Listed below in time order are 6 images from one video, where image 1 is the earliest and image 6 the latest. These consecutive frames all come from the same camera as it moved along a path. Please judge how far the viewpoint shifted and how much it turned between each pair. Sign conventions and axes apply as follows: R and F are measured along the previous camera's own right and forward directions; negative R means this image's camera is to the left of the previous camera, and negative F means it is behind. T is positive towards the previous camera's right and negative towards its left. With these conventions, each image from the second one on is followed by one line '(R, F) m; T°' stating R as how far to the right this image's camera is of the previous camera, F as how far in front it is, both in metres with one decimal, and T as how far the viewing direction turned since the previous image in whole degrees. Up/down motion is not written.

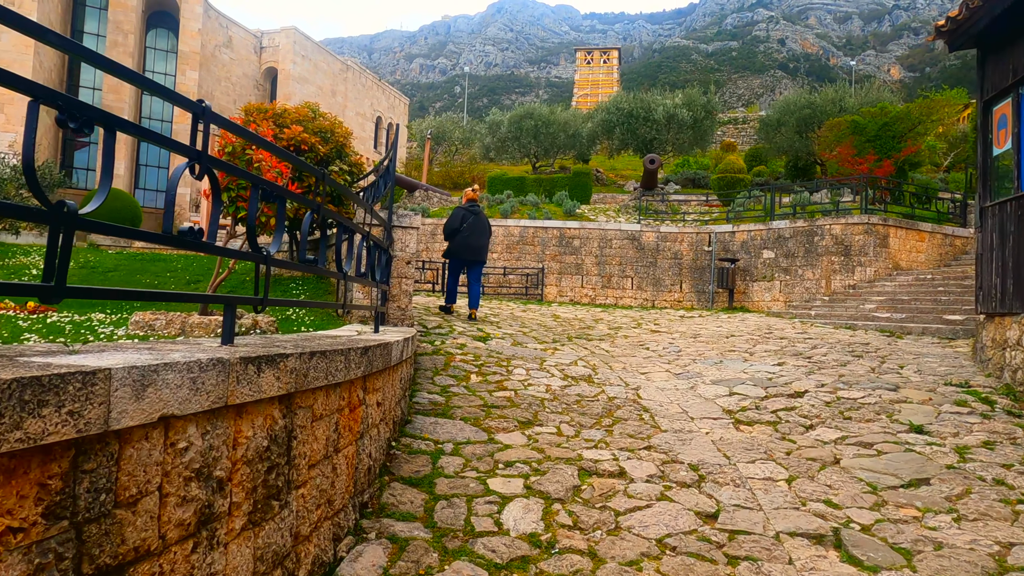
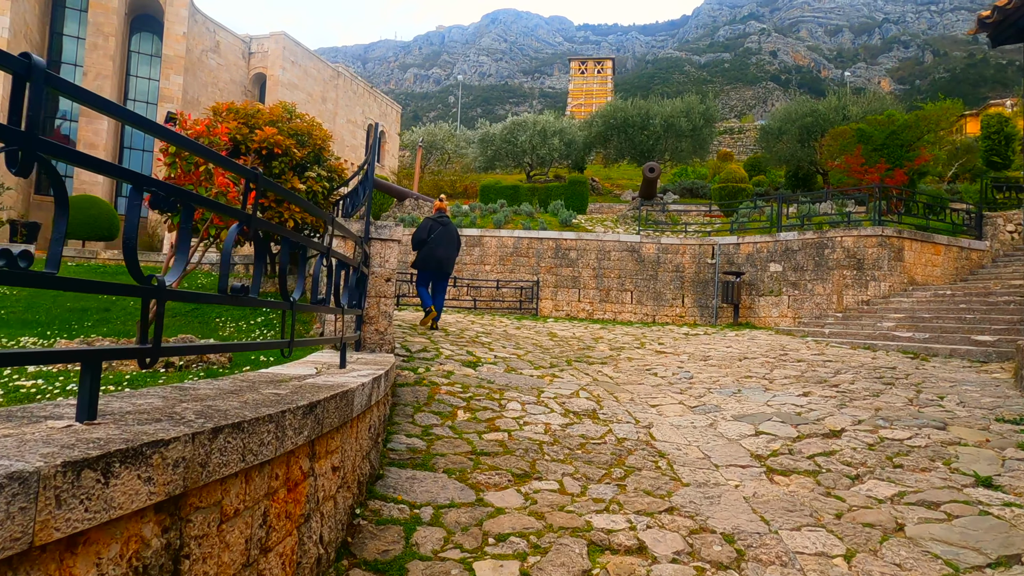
(0.0, +0.8) m; +1°
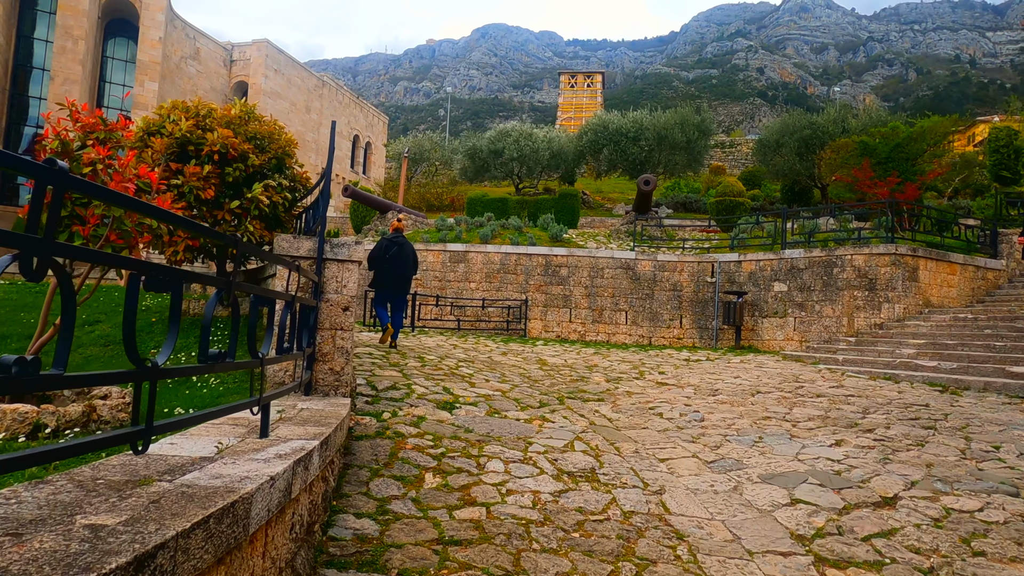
(0.0, +0.9) m; +1°
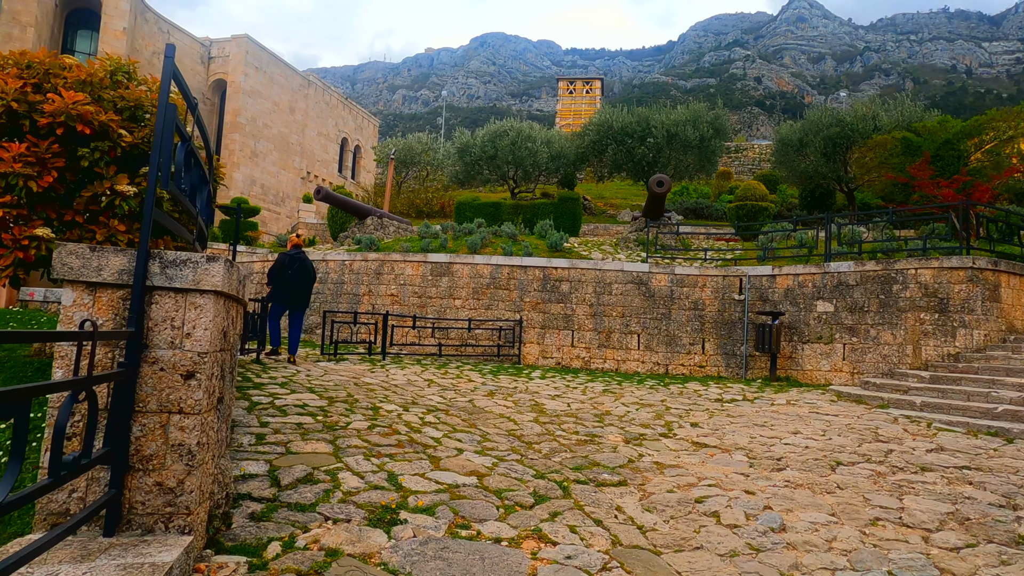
(+0.1, +2.1) m; 0°
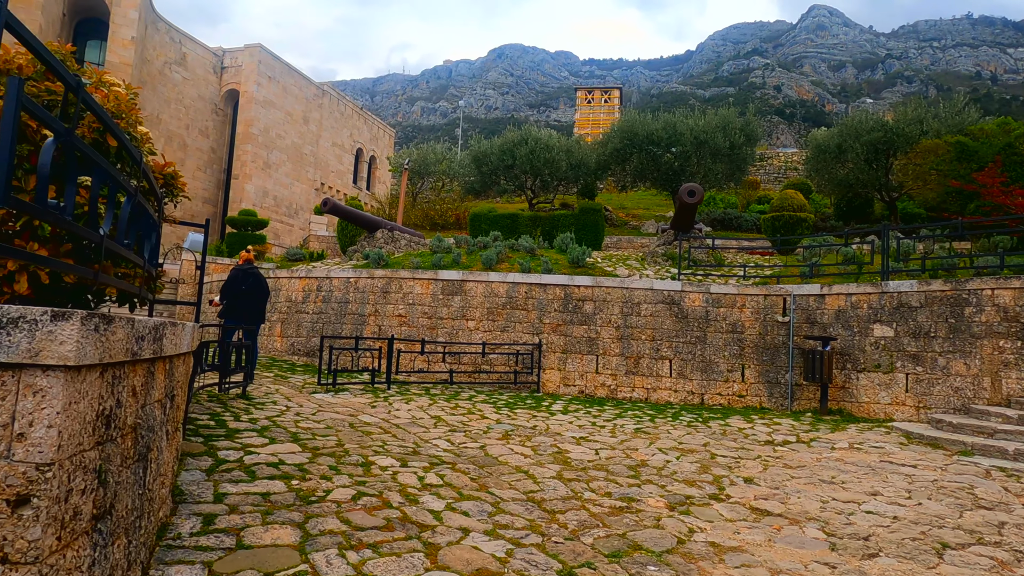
(0.0, +1.0) m; -2°
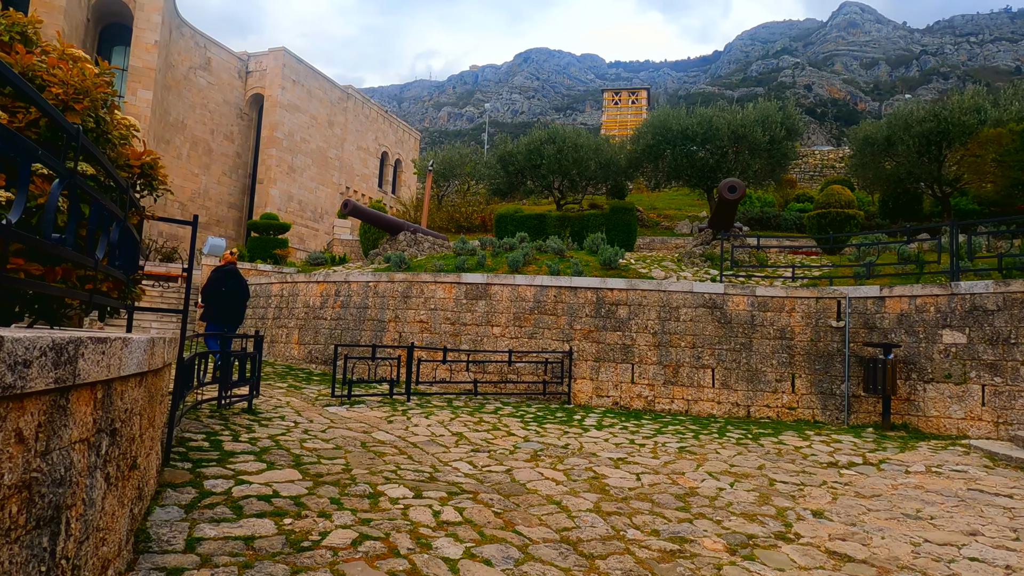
(0.0, +0.7) m; -2°
